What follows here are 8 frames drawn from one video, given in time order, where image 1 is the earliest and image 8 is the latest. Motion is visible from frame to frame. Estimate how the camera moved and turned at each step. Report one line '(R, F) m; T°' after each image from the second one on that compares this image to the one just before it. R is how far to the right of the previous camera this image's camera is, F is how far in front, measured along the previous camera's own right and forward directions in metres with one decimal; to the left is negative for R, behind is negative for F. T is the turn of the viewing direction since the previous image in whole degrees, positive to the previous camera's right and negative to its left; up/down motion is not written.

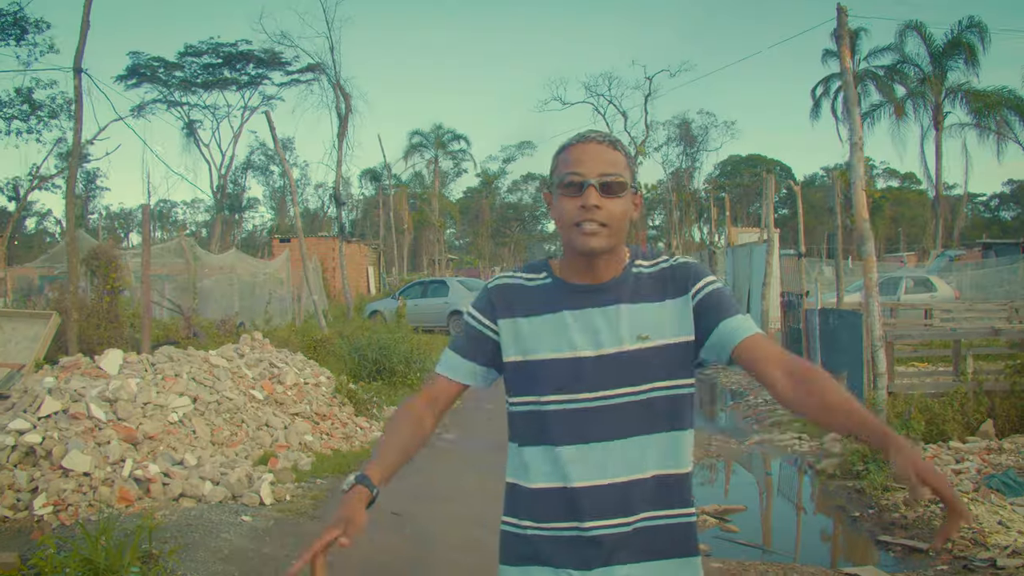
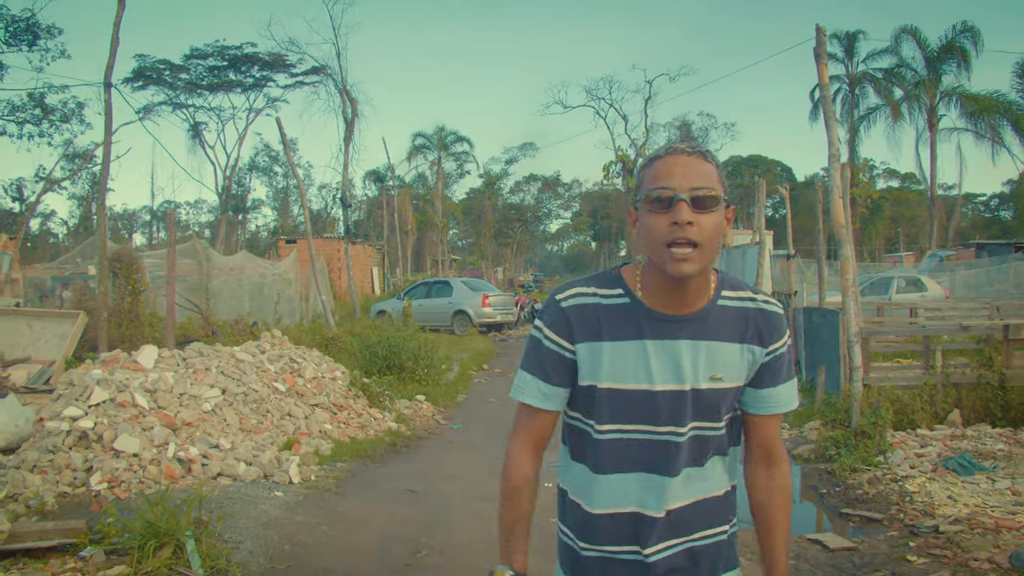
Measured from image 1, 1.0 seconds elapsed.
(0.0, -0.6) m; 0°
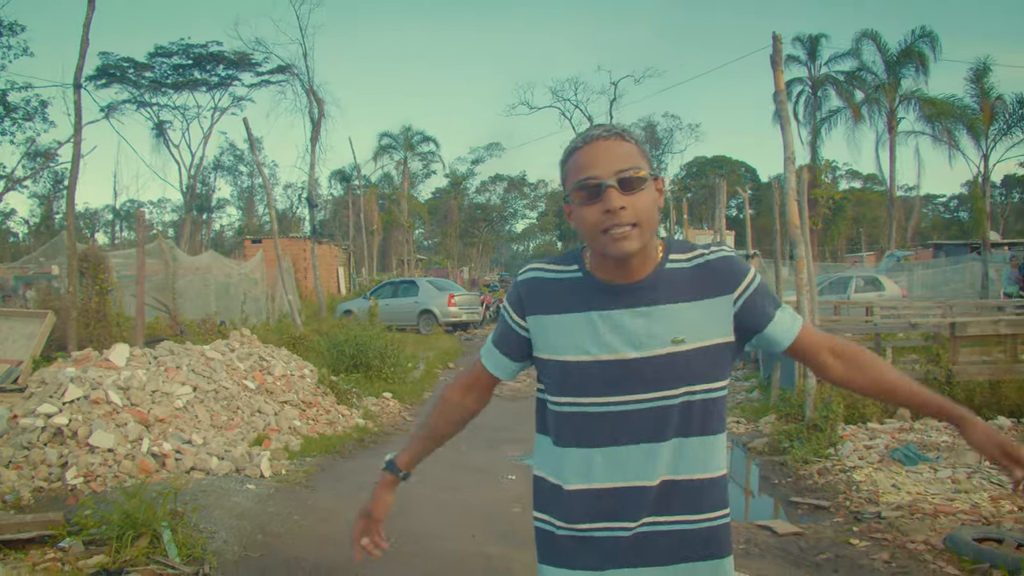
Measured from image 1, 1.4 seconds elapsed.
(0.0, -0.2) m; +2°
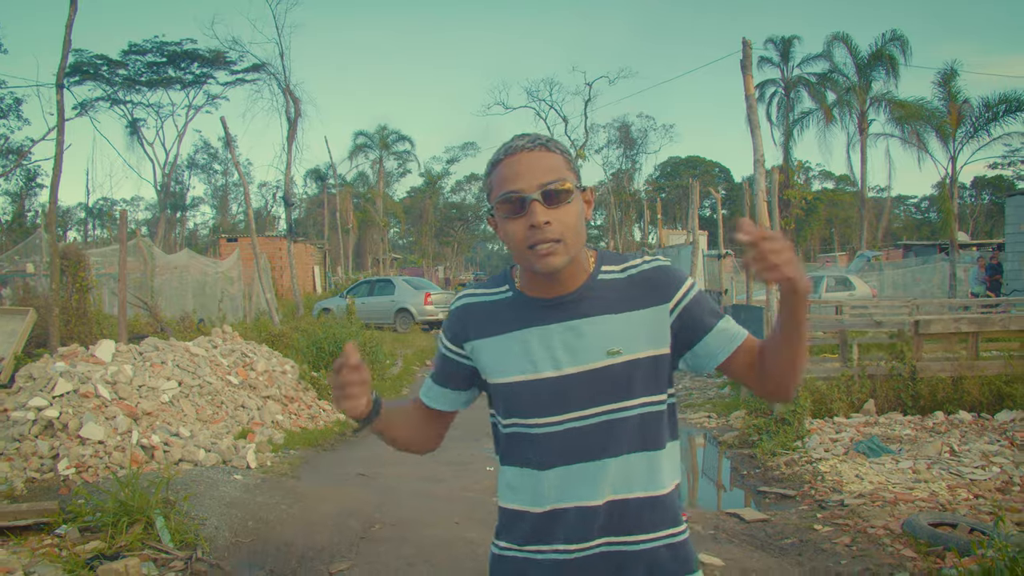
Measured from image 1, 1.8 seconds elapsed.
(0.0, -0.2) m; +2°
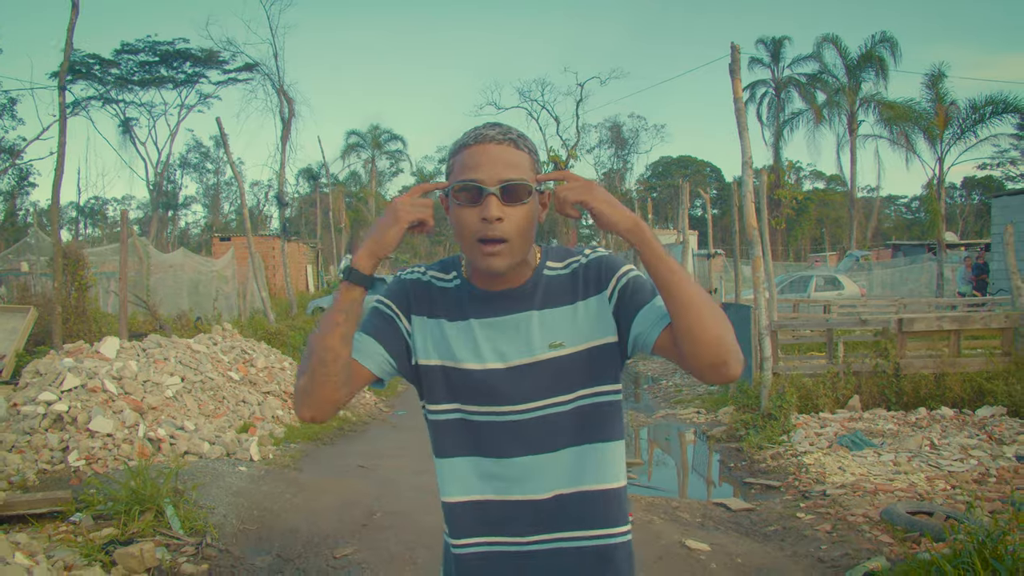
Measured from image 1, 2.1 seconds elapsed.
(0.0, -0.2) m; +1°
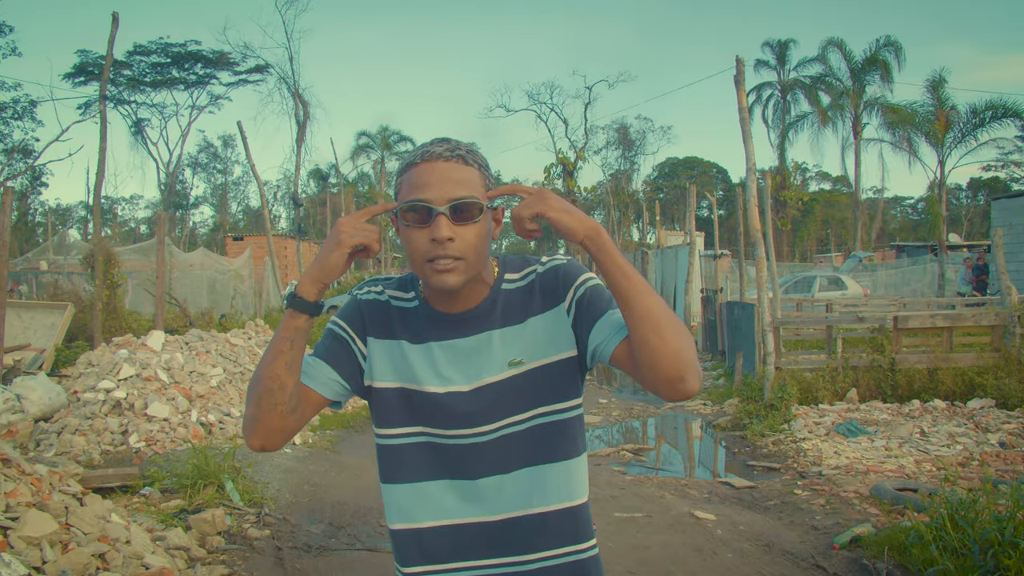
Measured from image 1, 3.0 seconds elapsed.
(-0.2, -0.6) m; 0°
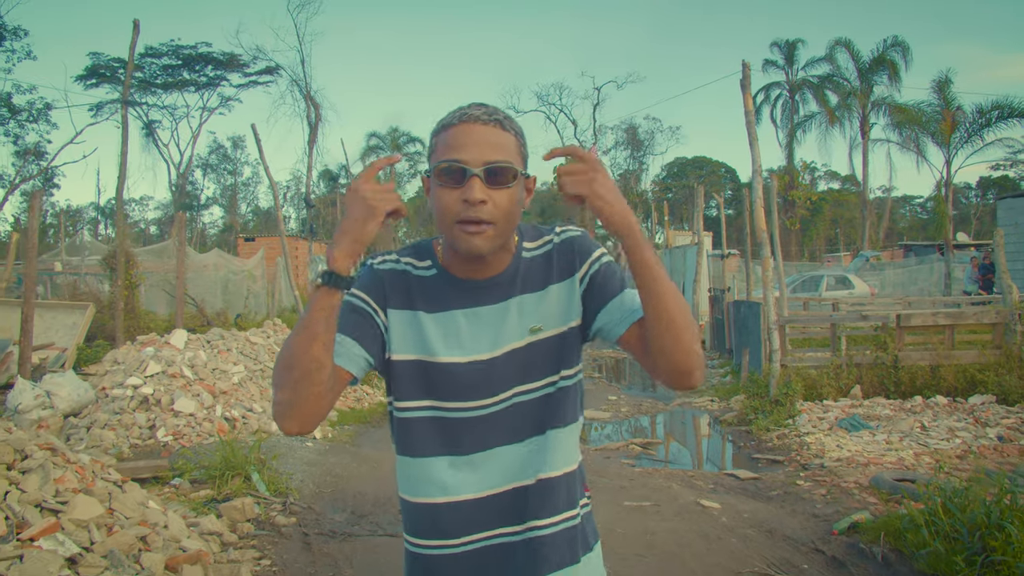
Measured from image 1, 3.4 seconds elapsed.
(0.0, -0.2) m; -1°
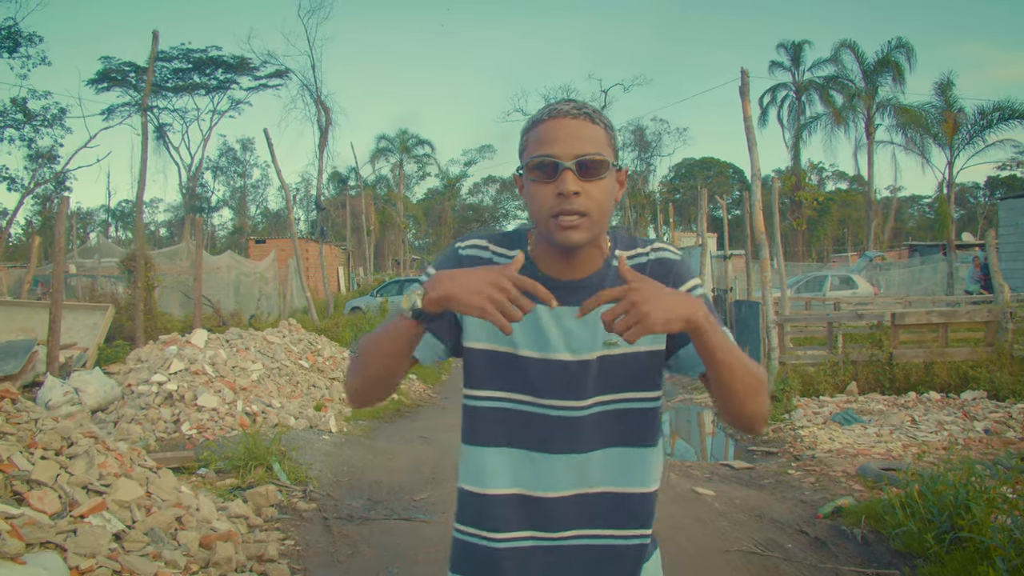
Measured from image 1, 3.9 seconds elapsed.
(0.0, -0.3) m; -1°
